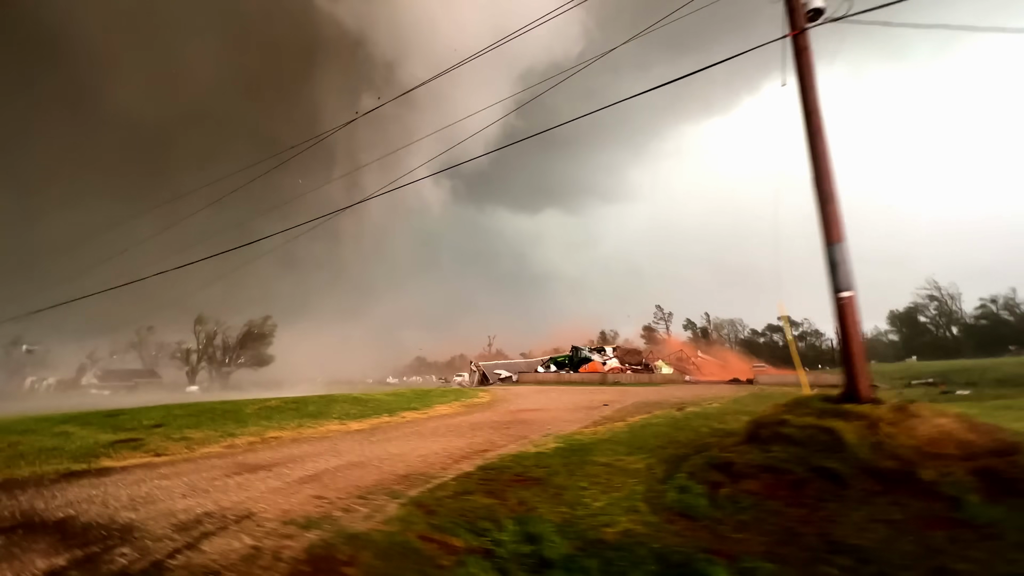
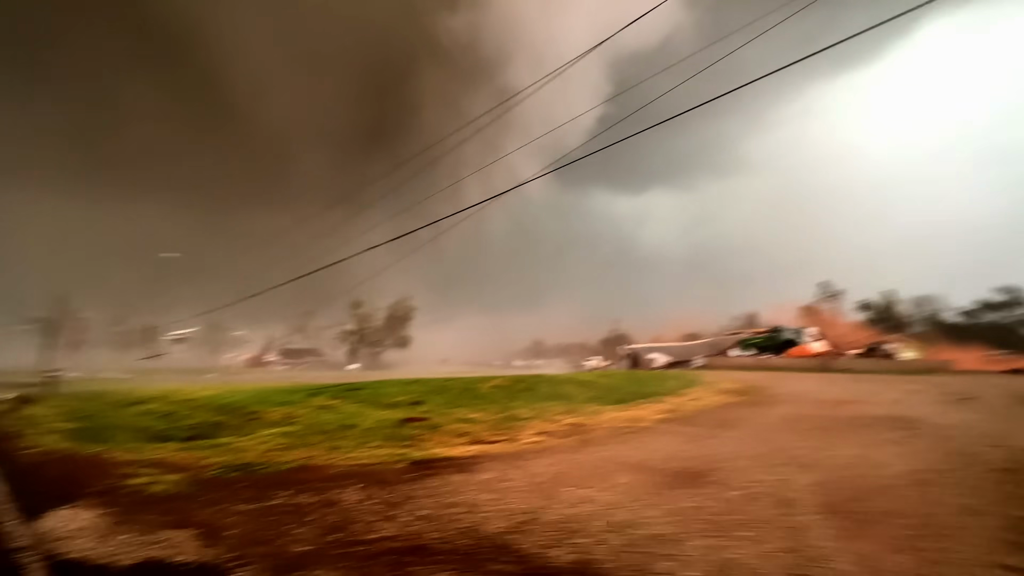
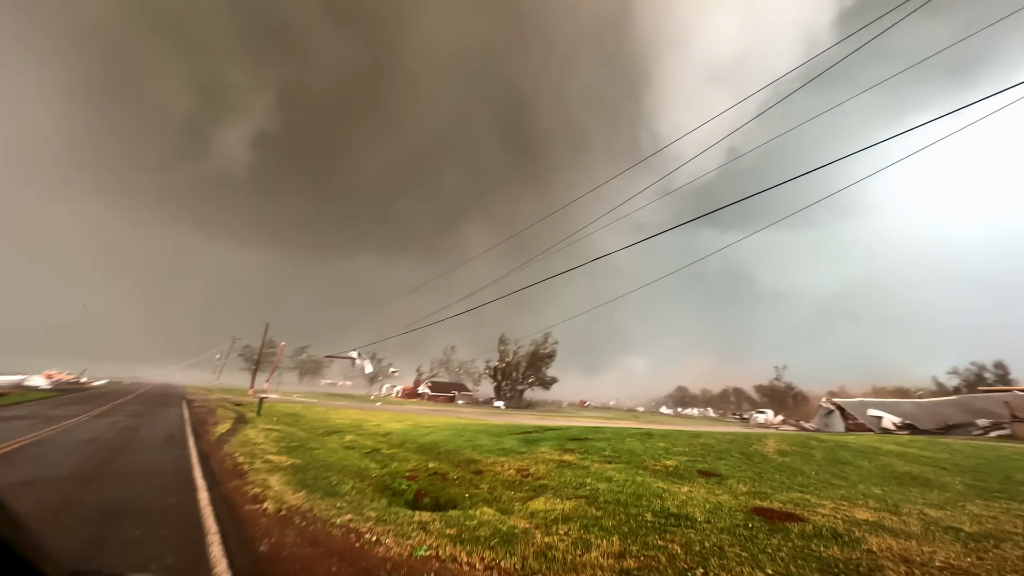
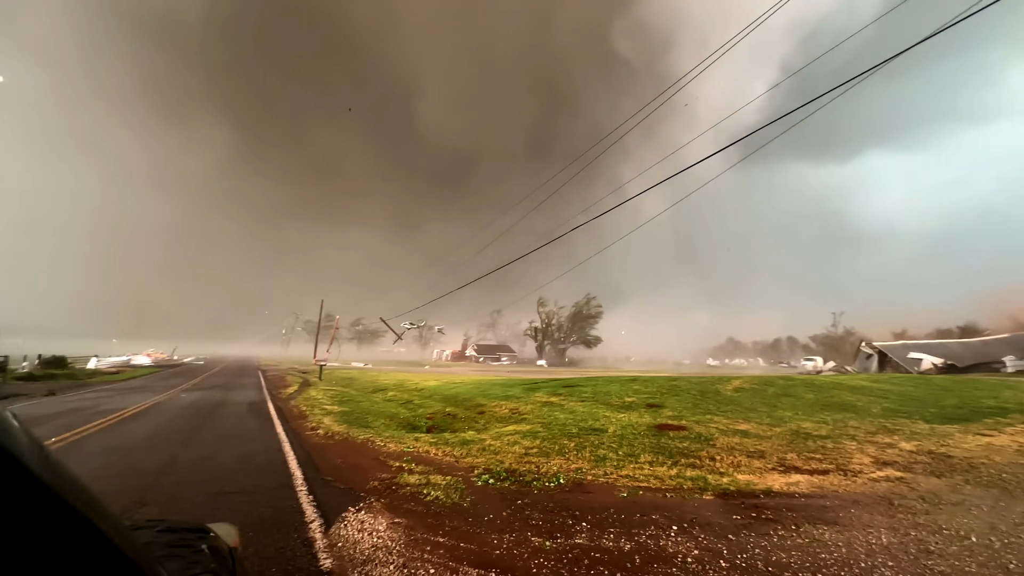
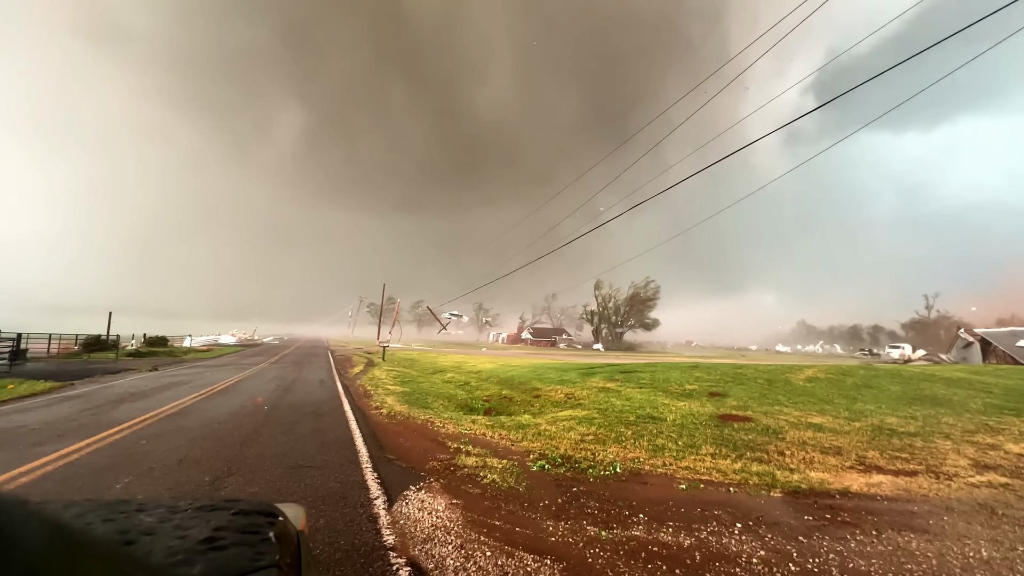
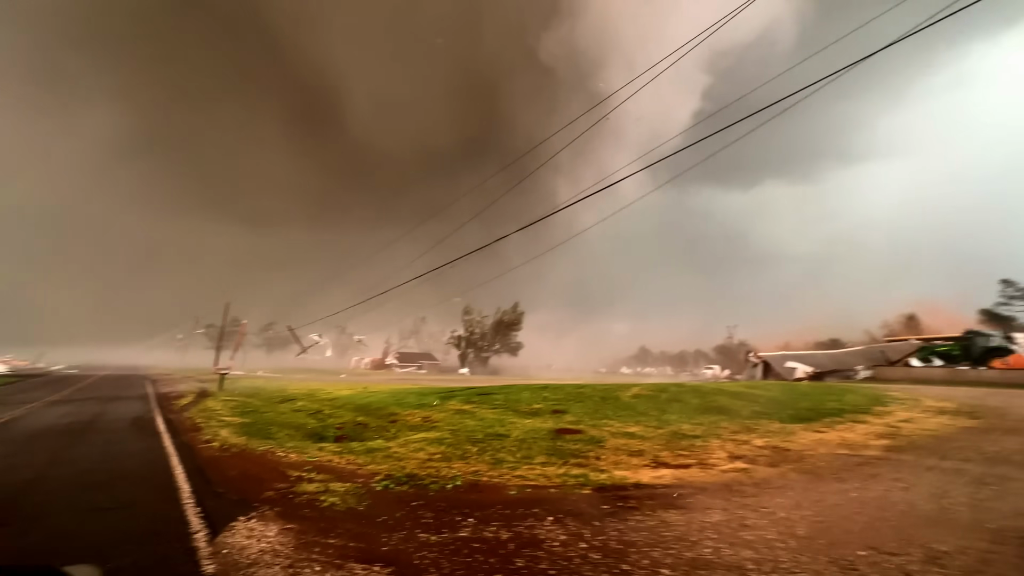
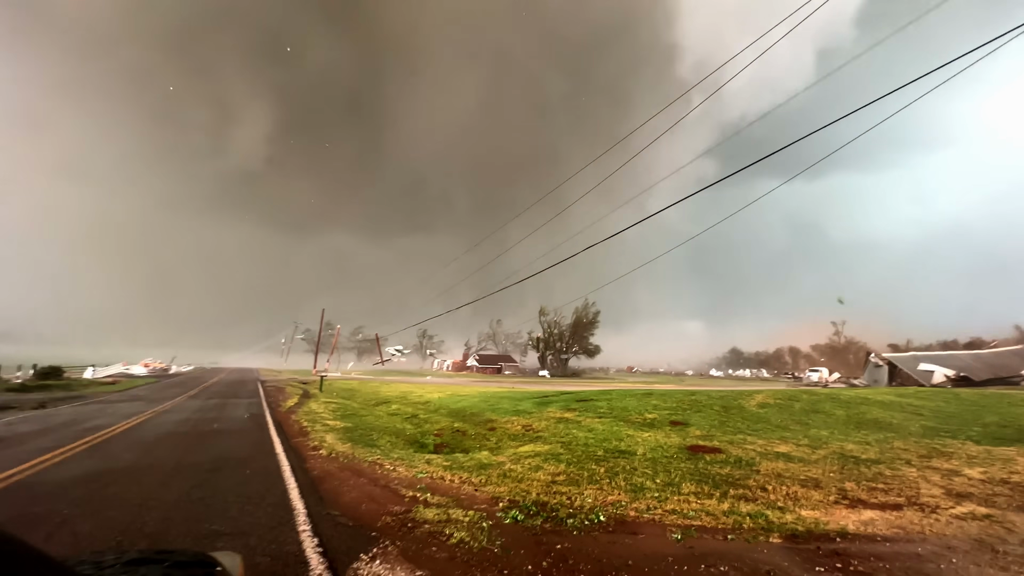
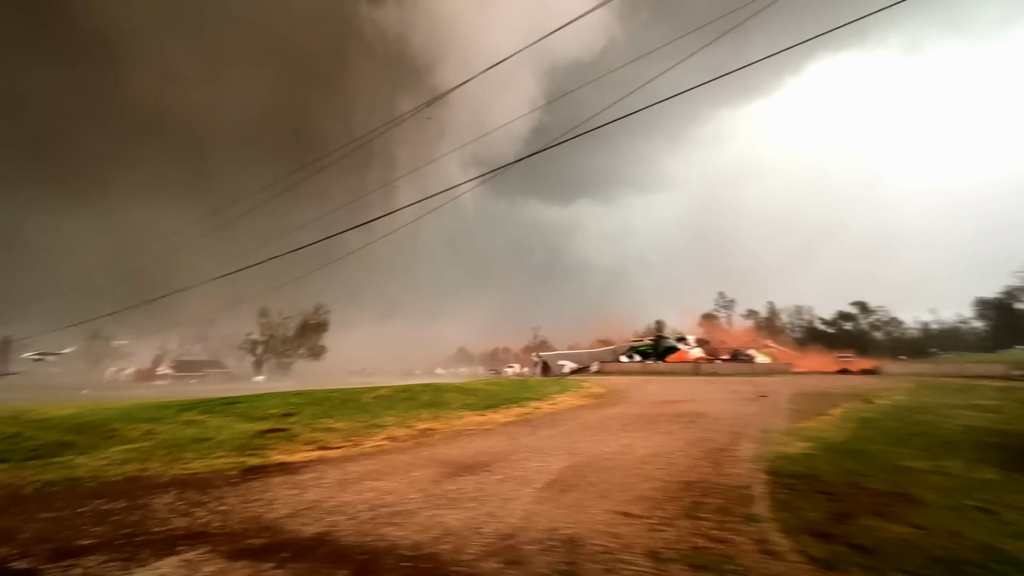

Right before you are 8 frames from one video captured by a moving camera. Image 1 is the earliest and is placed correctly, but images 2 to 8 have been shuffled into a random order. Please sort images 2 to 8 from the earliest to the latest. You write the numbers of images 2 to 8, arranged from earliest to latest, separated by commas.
8, 2, 6, 4, 5, 7, 3
